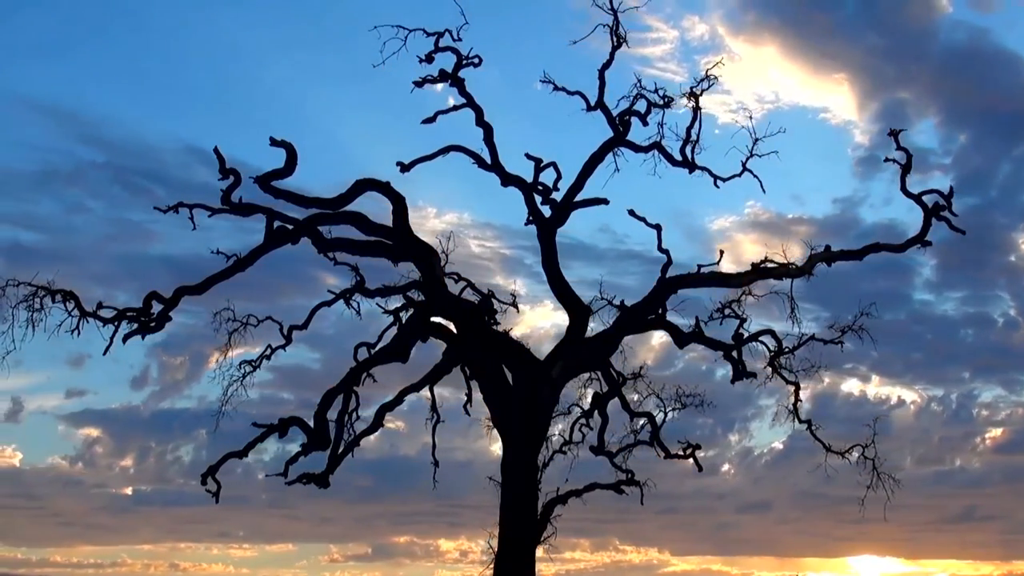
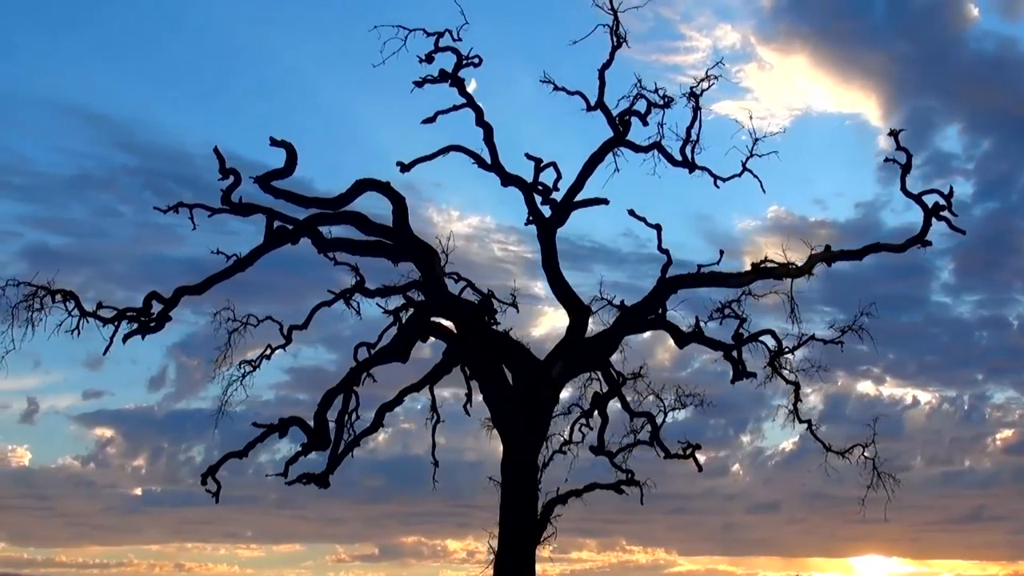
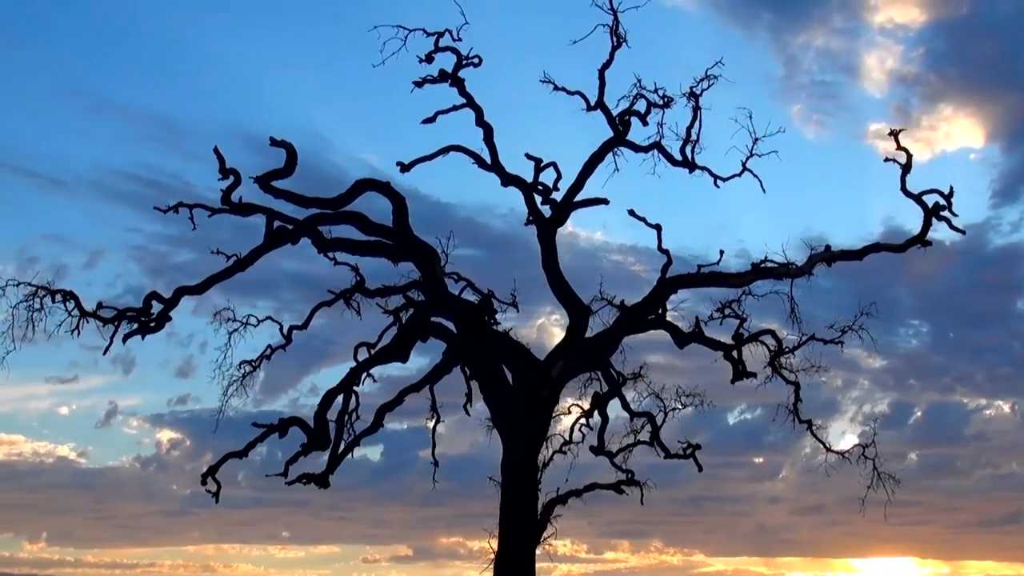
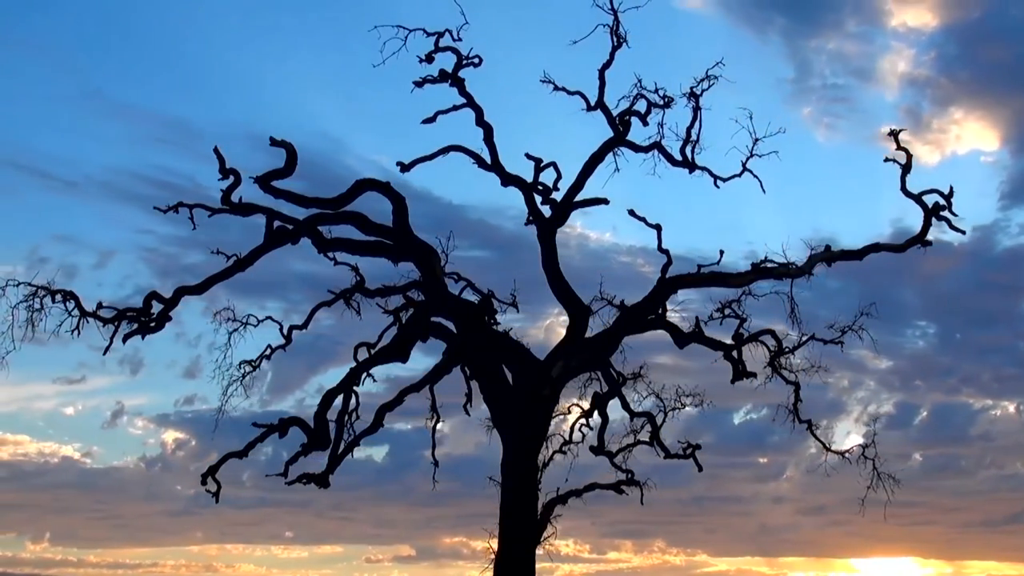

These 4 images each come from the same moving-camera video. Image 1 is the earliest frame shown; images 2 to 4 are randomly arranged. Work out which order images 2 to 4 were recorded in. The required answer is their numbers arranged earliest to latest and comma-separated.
2, 3, 4
